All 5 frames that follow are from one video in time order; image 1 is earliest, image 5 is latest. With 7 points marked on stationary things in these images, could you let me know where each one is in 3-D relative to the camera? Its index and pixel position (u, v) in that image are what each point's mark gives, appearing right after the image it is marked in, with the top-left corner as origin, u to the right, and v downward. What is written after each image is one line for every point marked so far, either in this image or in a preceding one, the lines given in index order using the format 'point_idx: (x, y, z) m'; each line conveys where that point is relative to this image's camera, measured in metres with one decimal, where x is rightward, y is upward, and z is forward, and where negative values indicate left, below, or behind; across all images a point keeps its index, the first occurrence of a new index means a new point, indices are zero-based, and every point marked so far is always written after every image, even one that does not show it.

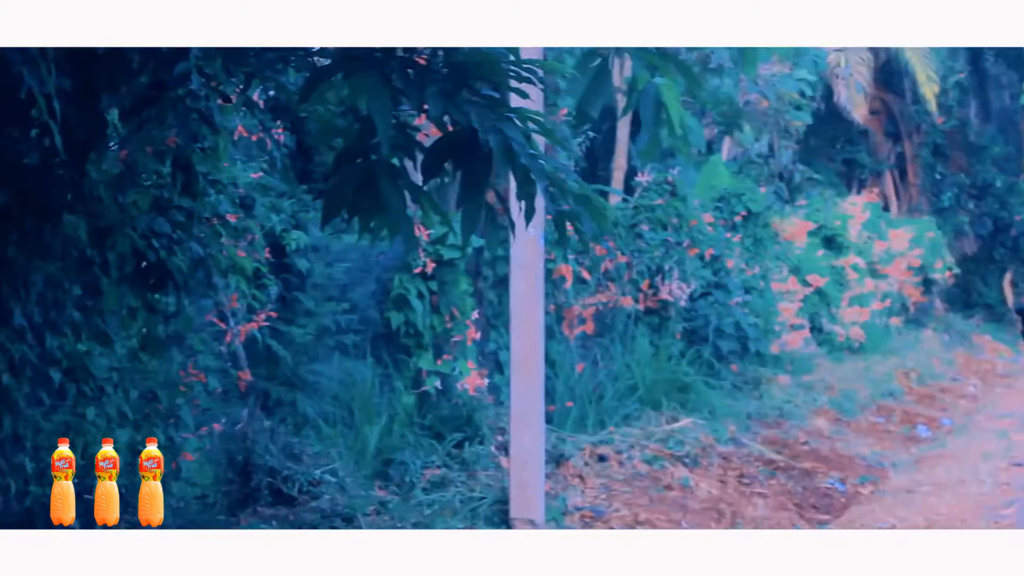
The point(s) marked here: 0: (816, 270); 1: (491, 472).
0: (+1.2, +0.1, +4.2) m
1: (-0.1, -0.7, +4.3) m
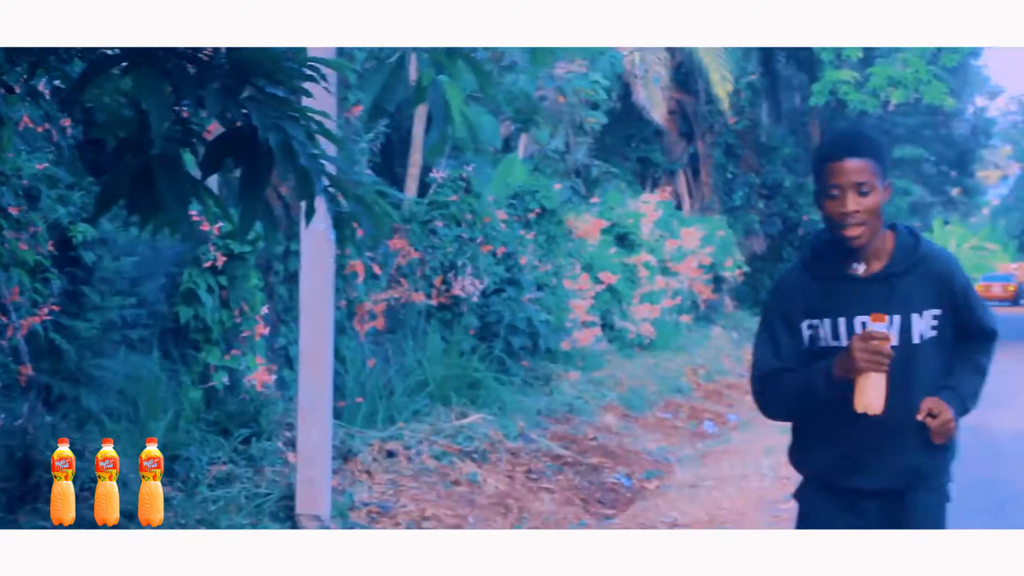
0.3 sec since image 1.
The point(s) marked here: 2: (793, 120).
0: (+0.4, +0.1, +4.3) m
1: (-0.9, -0.7, +4.3) m
2: (+1.1, +0.6, +4.2) m
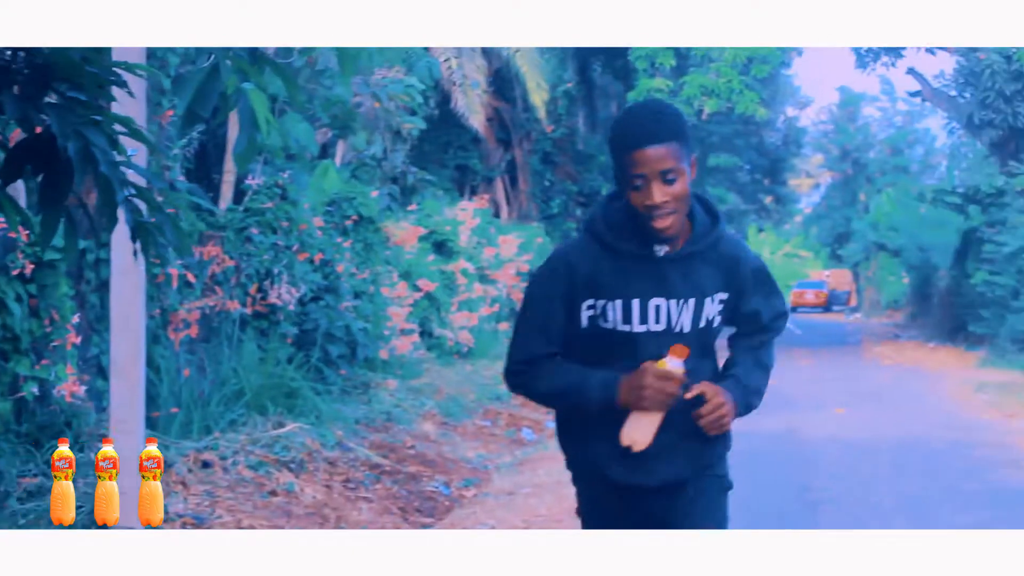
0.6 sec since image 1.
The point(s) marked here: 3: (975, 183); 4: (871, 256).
0: (-0.3, +0.1, +4.2) m
1: (-1.6, -0.7, +4.2) m
2: (+0.4, +0.6, +4.2) m
3: (+1.7, +0.4, +4.1) m
4: (+1.3, +0.1, +4.2) m
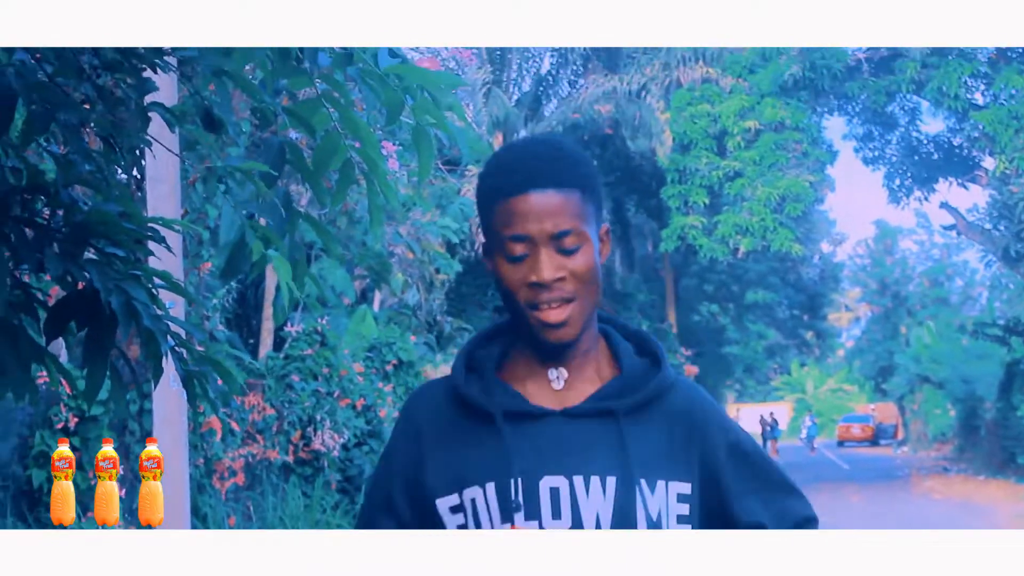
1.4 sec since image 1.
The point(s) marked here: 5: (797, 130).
0: (-0.2, -0.5, +4.2) m
1: (-1.4, -1.3, +4.2) m
2: (+0.5, +0.1, +4.2) m
3: (+1.8, -0.1, +4.1) m
4: (+1.5, -0.4, +4.2) m
5: (+1.1, +0.6, +4.2) m
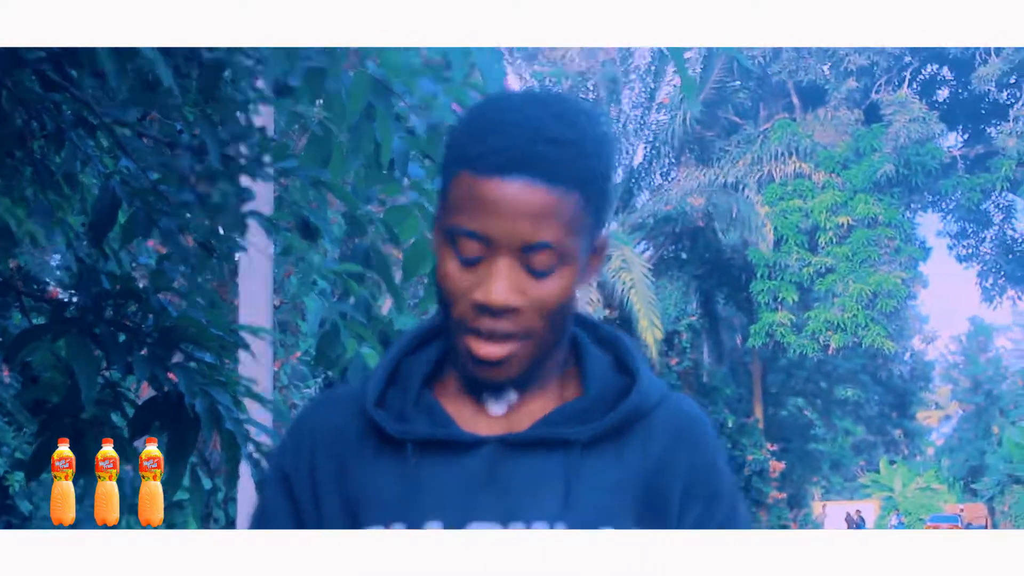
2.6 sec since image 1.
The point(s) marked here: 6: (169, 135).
0: (+0.2, -0.8, +4.2) m
1: (-1.1, -1.6, +4.1) m
2: (+0.8, -0.3, +4.2) m
3: (+2.2, -0.5, +4.1) m
4: (+1.8, -0.7, +4.1) m
5: (+1.4, +0.2, +4.2) m
6: (-1.4, +0.6, +4.3) m
